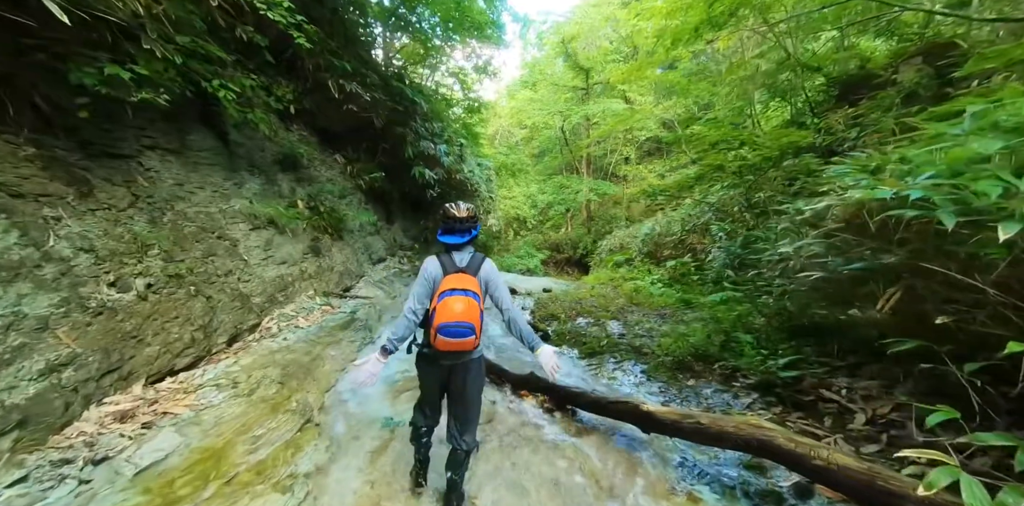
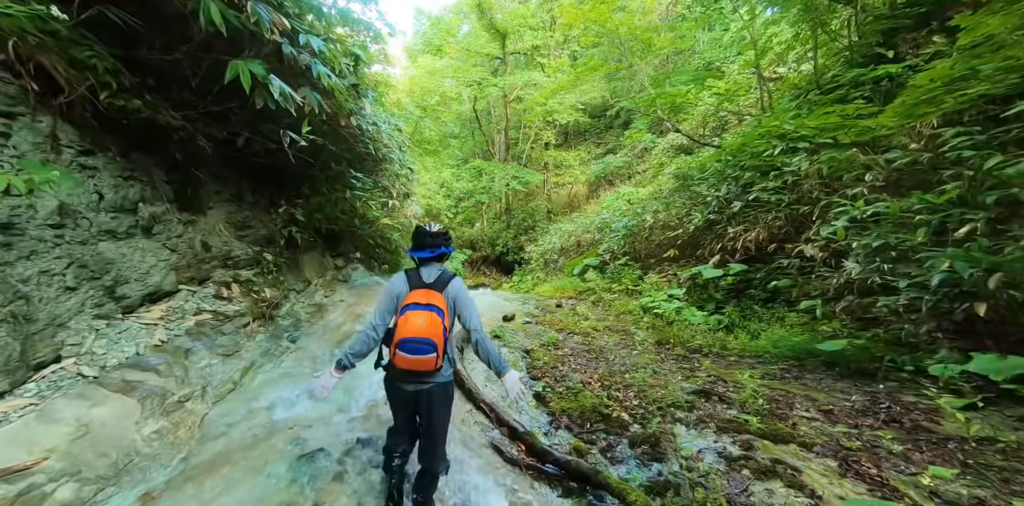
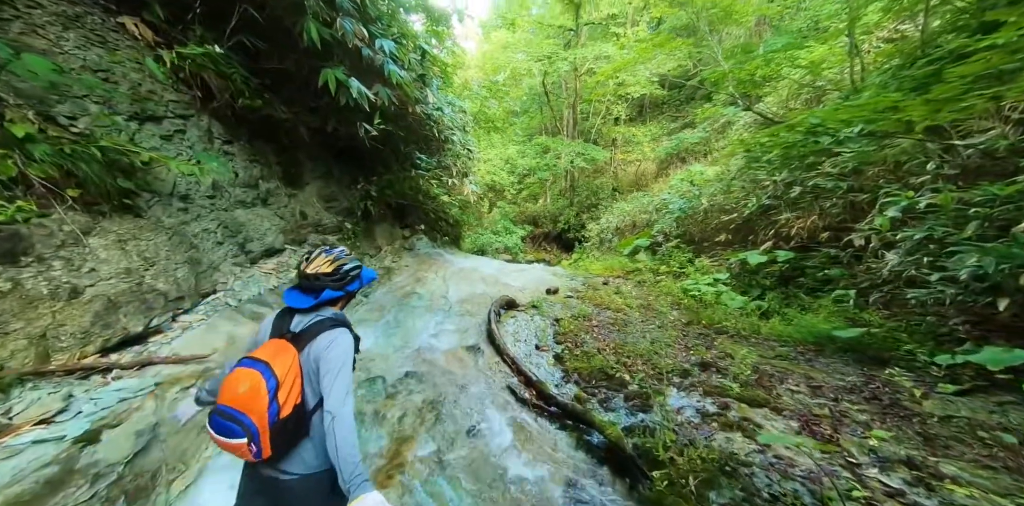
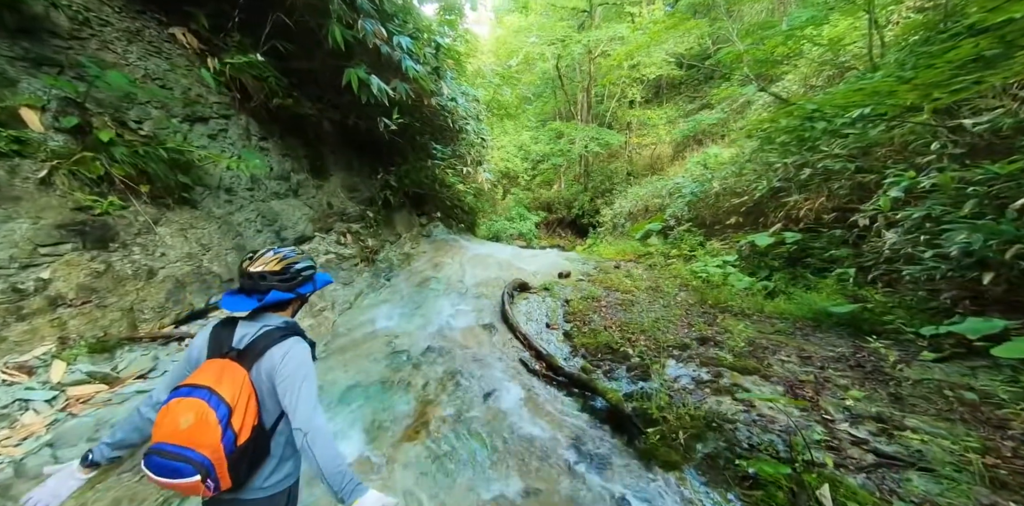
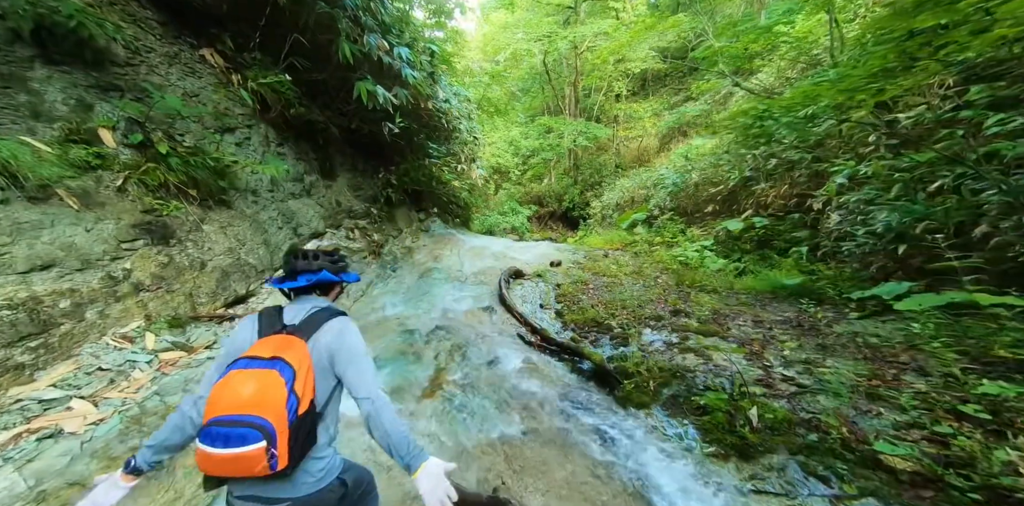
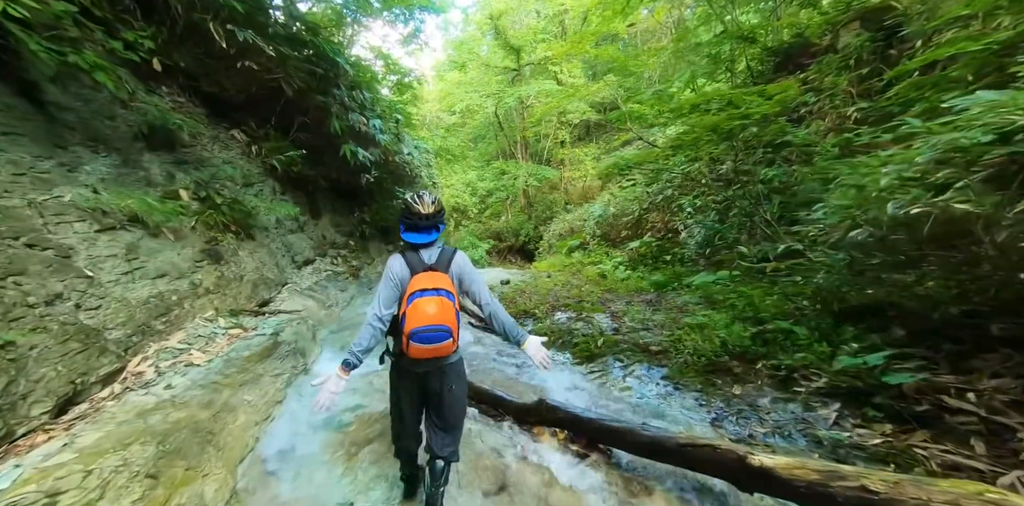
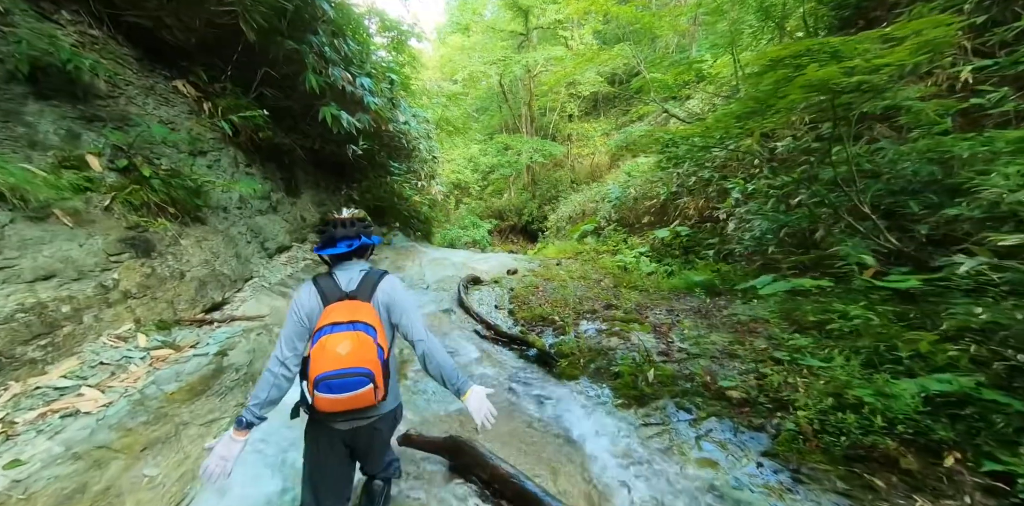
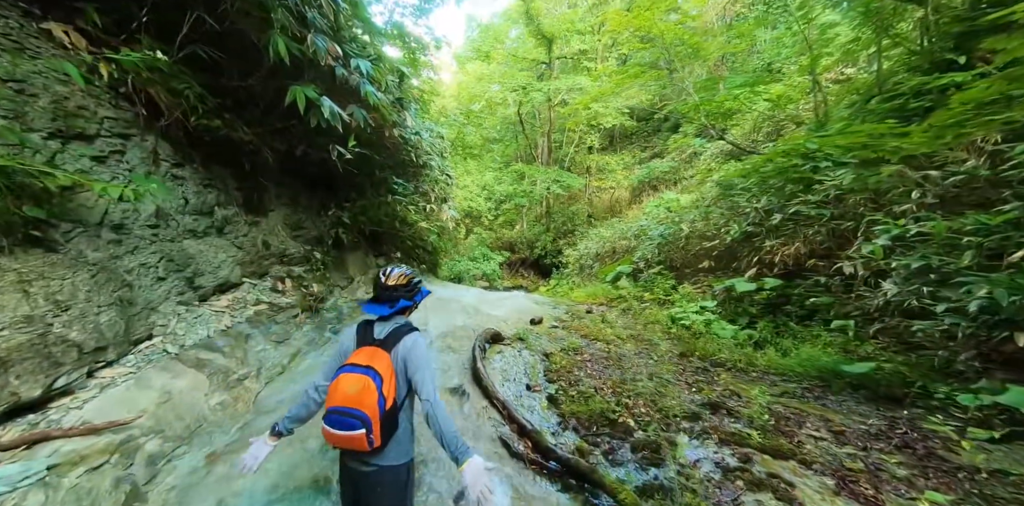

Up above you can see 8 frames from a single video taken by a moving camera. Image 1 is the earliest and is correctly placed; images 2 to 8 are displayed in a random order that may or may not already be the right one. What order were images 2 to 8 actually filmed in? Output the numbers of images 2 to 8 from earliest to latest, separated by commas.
6, 7, 5, 4, 3, 8, 2
